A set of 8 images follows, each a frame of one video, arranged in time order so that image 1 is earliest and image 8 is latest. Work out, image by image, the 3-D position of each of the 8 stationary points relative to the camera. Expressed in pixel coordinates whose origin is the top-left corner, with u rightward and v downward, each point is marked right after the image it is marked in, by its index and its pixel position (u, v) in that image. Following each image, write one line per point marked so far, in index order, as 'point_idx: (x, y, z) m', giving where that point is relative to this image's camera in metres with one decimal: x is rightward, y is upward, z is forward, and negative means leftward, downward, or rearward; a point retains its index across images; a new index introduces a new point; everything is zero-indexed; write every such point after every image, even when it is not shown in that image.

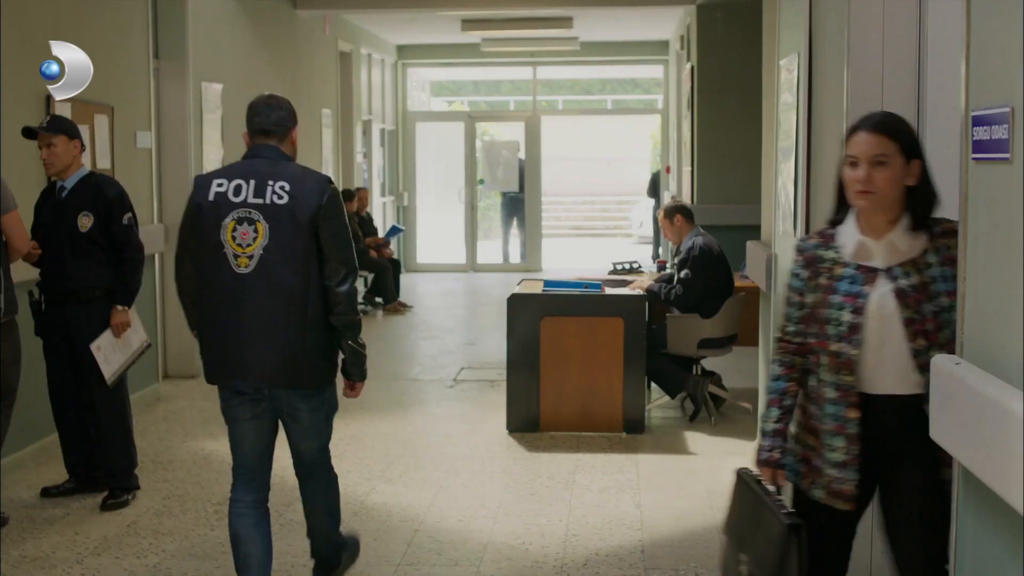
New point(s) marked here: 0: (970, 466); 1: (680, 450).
0: (+0.7, -0.3, +2.1) m
1: (+0.7, -0.6, +5.7) m
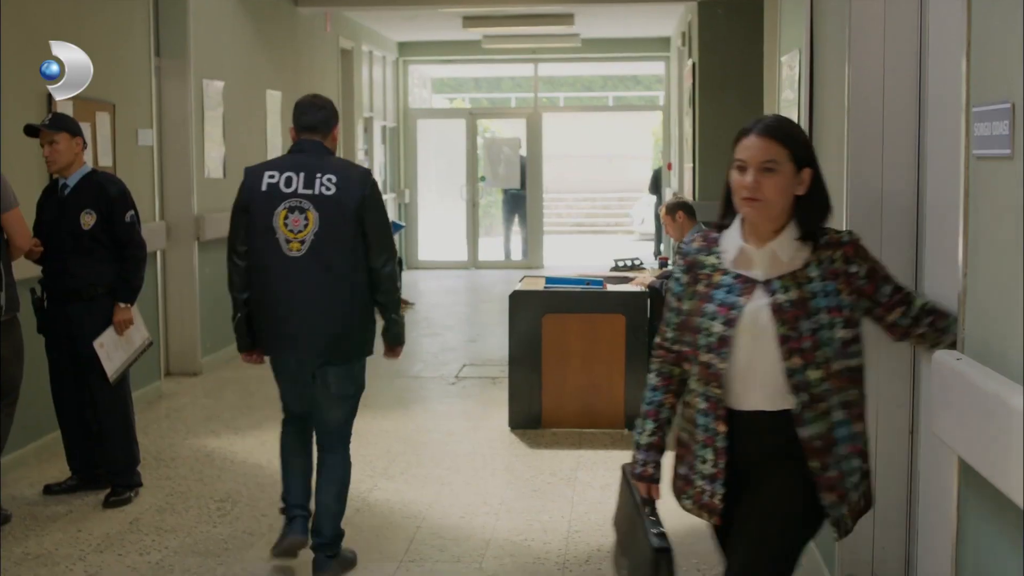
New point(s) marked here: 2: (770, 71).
0: (+0.7, -0.3, +2.1) m
1: (+0.7, -0.6, +5.7) m
2: (+0.9, +0.8, +5.0) m
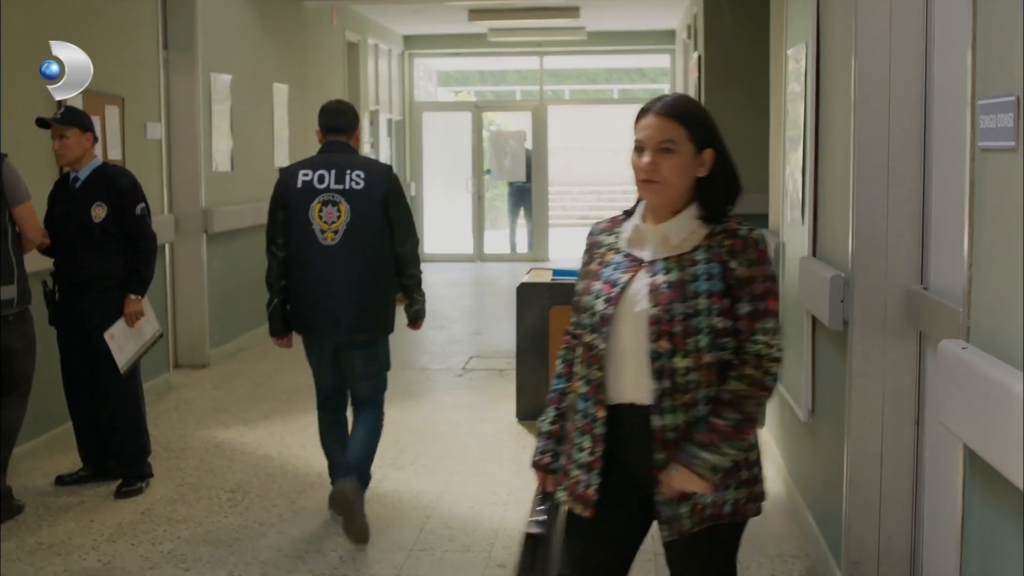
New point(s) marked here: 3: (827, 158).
0: (+0.7, -0.2, +2.1) m
1: (+0.7, -0.6, +5.7) m
2: (+0.9, +0.8, +5.1) m
3: (+0.9, +0.4, +3.9) m
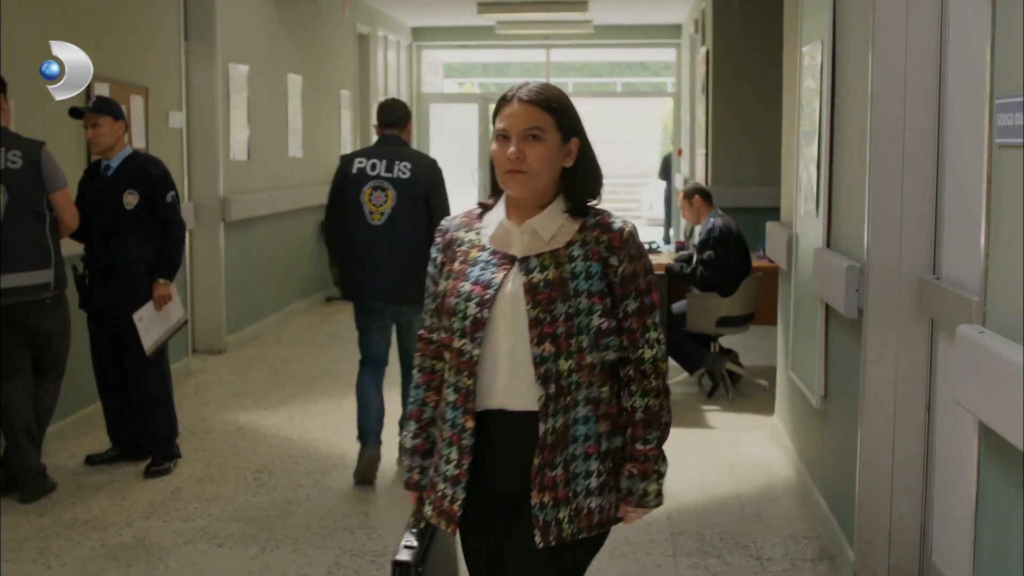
0: (+0.8, -0.2, +2.2) m
1: (+0.8, -0.6, +5.8) m
2: (+1.0, +0.8, +5.2) m
3: (+0.9, +0.4, +4.0) m
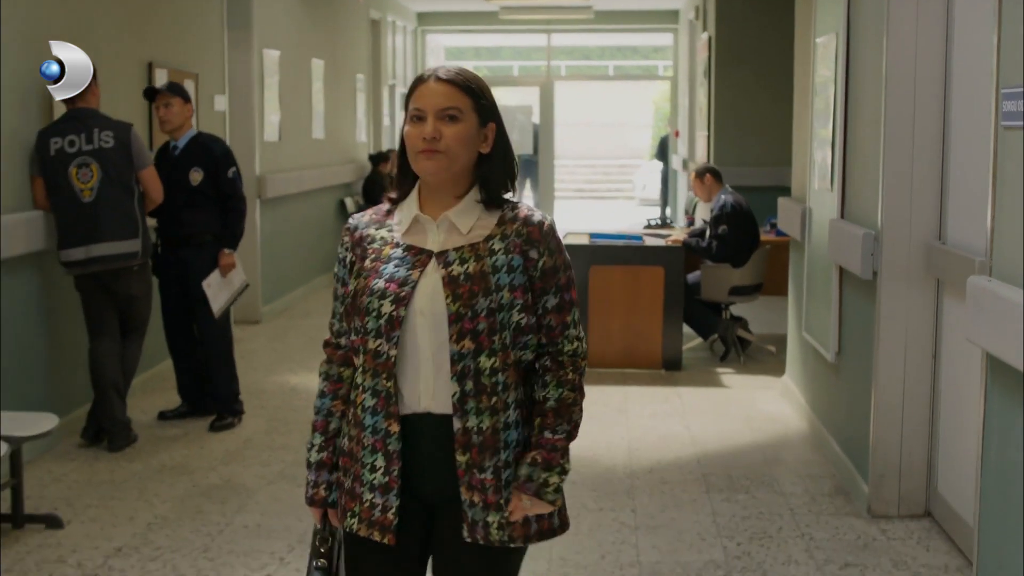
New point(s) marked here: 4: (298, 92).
0: (+0.9, -0.1, +2.7) m
1: (+0.9, -0.4, +6.3) m
2: (+1.2, +1.0, +5.7) m
3: (+1.1, +0.5, +4.5) m
4: (-1.4, +1.3, +9.2) m
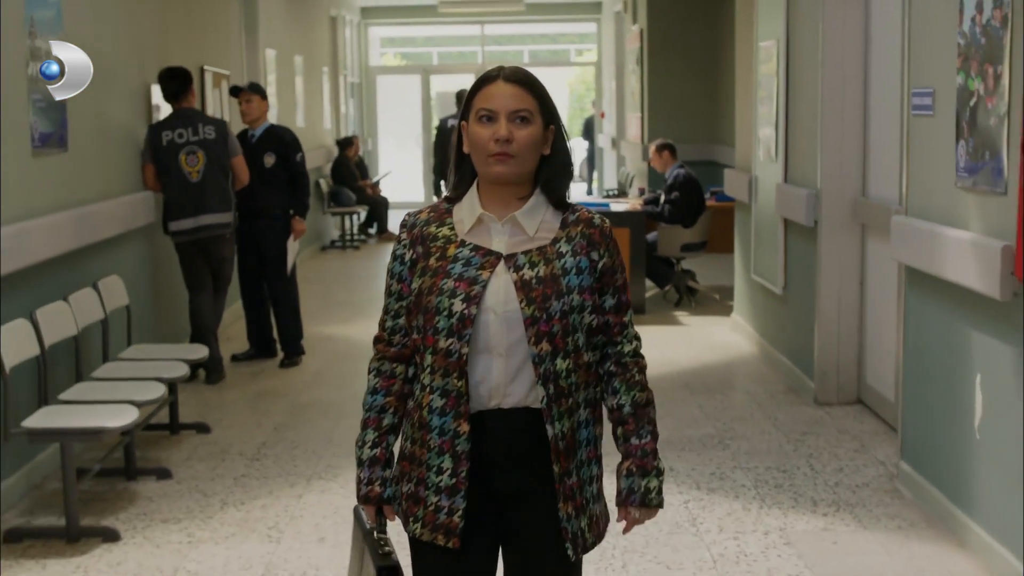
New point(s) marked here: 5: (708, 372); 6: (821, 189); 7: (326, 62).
0: (+1.2, +0.1, +4.1) m
1: (+0.9, -0.2, +7.7) m
2: (+1.2, +1.2, +7.1) m
3: (+1.2, +0.7, +5.9) m
4: (-1.6, +1.5, +10.4) m
5: (+0.9, -0.4, +6.3) m
6: (+1.2, +0.4, +5.5) m
7: (-1.7, +2.1, +13.0) m
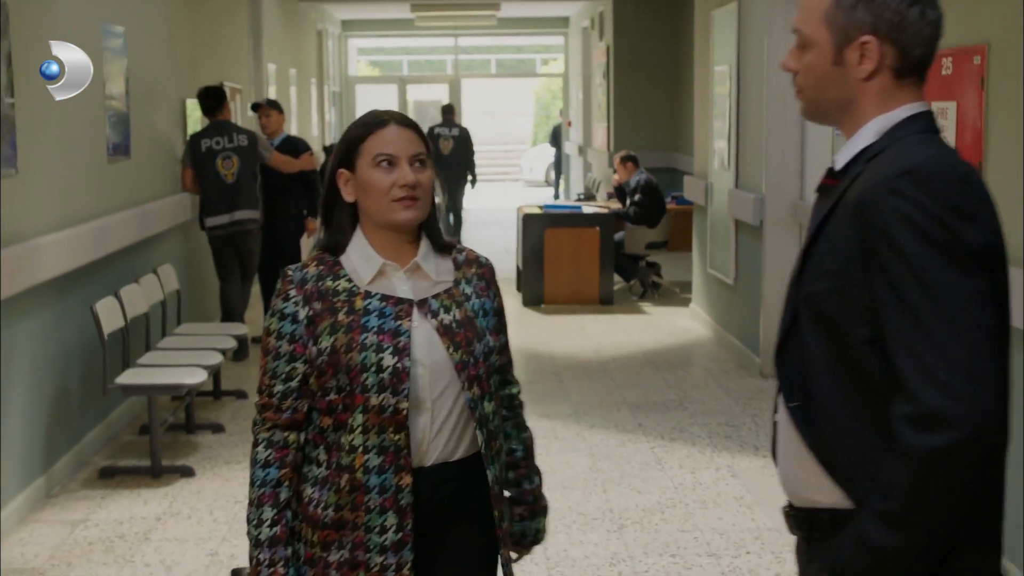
0: (+1.2, +0.1, +5.1) m
1: (+0.8, -0.1, +8.7) m
2: (+1.1, +1.2, +8.1) m
3: (+1.1, +0.8, +6.9) m
4: (-1.8, +1.5, +11.3) m
5: (+0.8, -0.3, +7.3) m
6: (+1.2, +0.4, +6.5) m
7: (-1.9, +2.1, +13.9) m
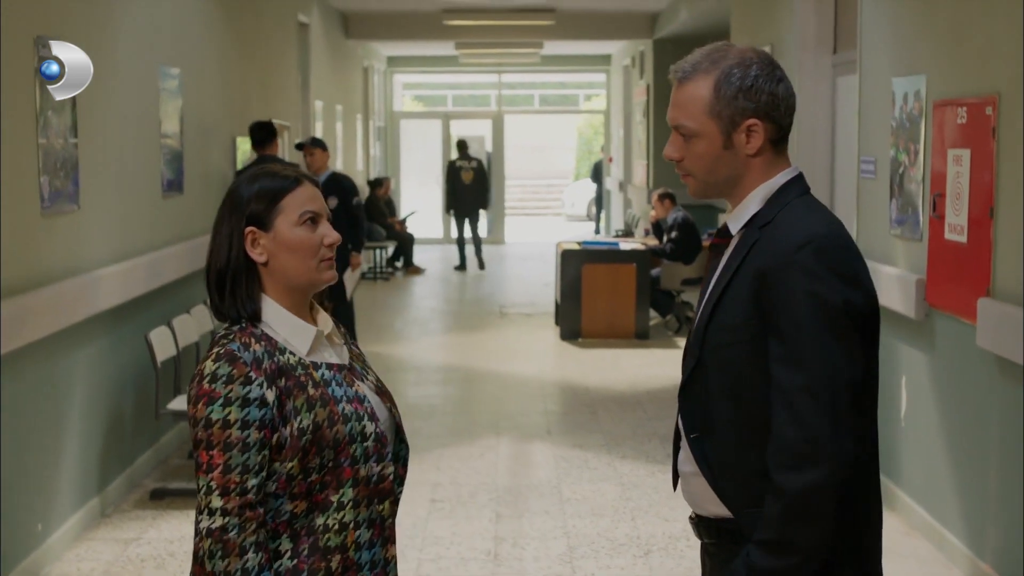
0: (+1.3, 0.0, +5.3) m
1: (+1.0, -0.4, +8.9) m
2: (+1.3, +1.0, +8.3) m
3: (+1.3, +0.6, +7.1) m
4: (-1.5, +1.3, +11.6) m
5: (+1.0, -0.5, +7.5) m
6: (+1.3, +0.3, +6.7) m
7: (-1.5, +1.8, +14.2) m
